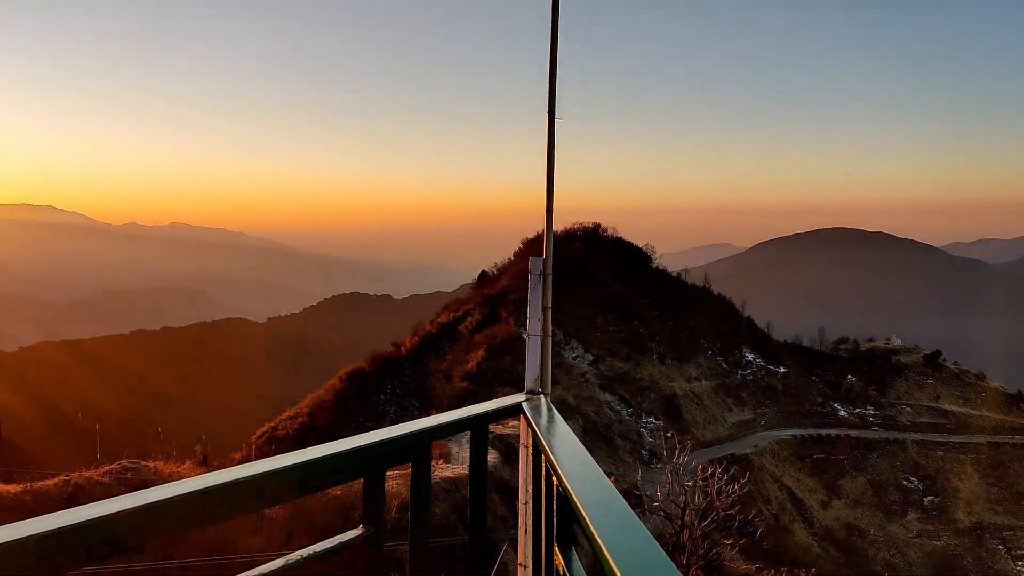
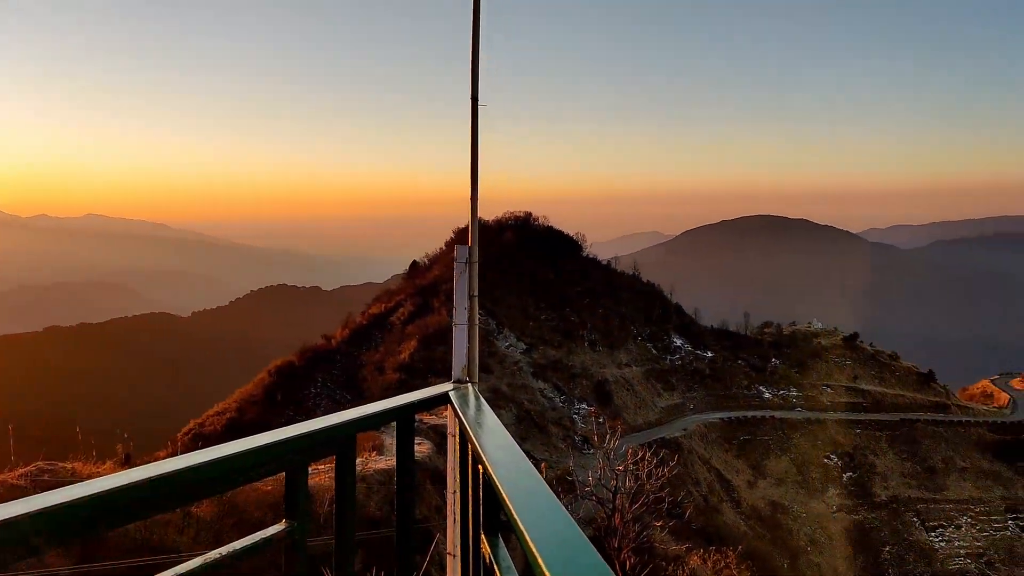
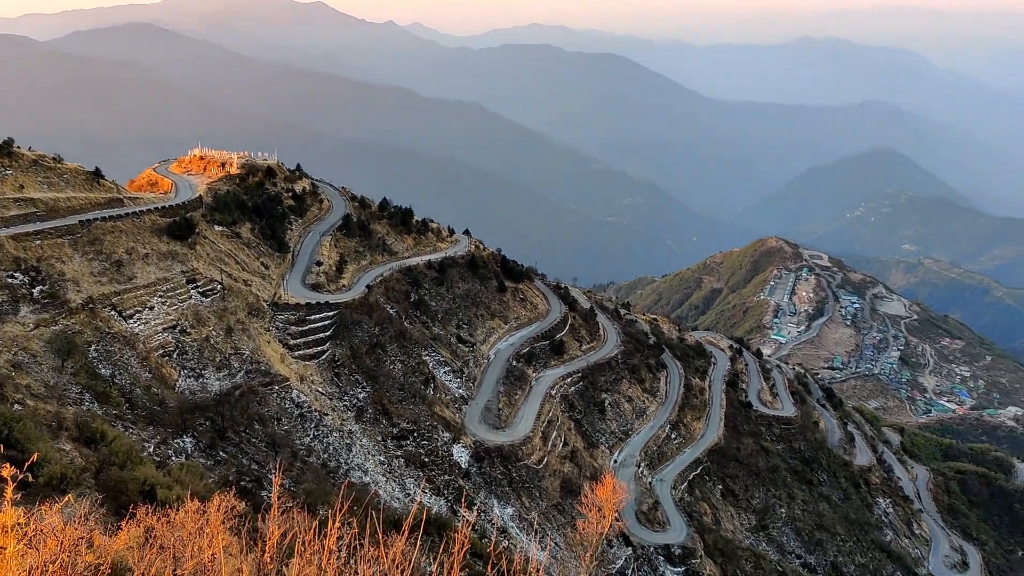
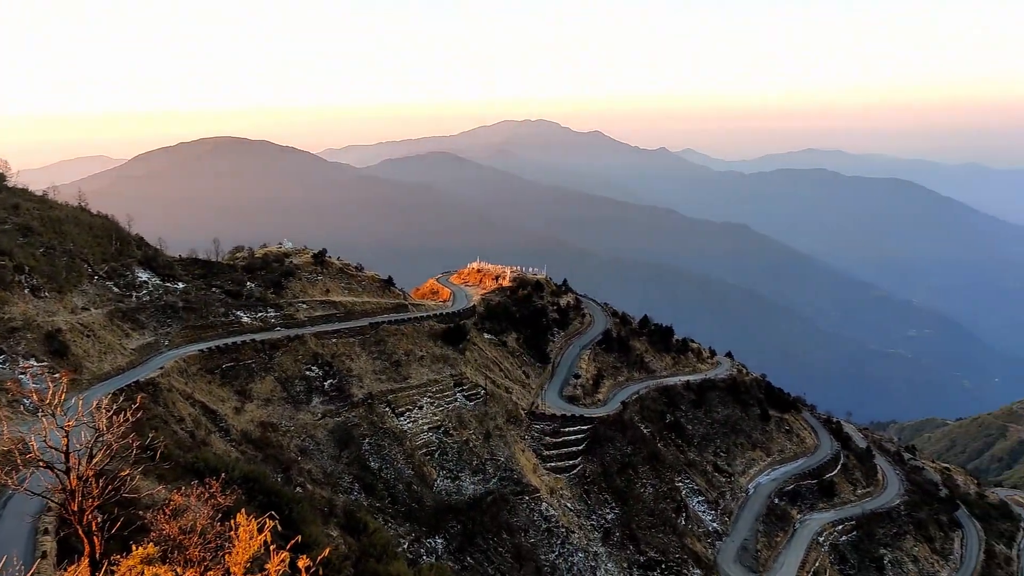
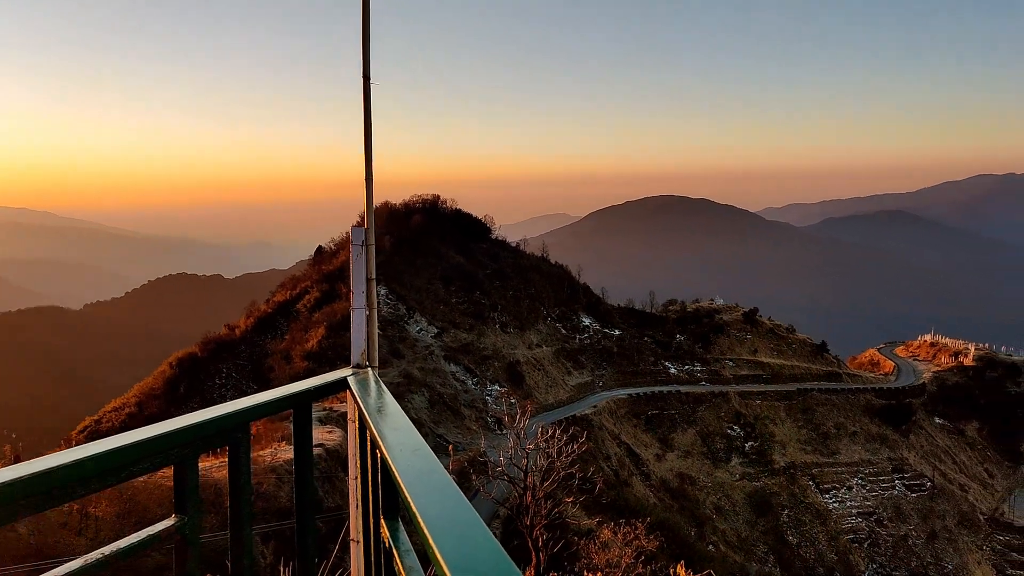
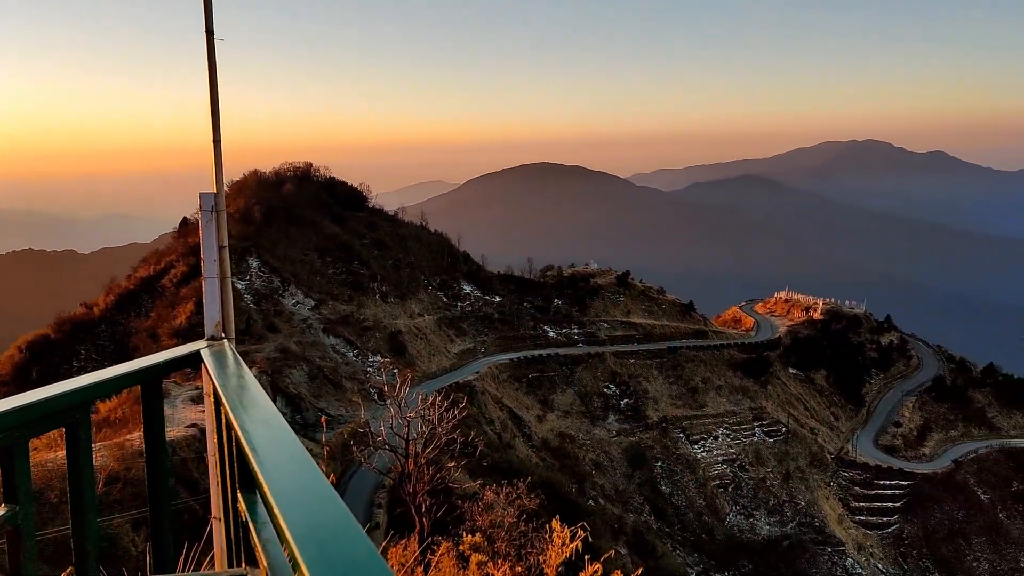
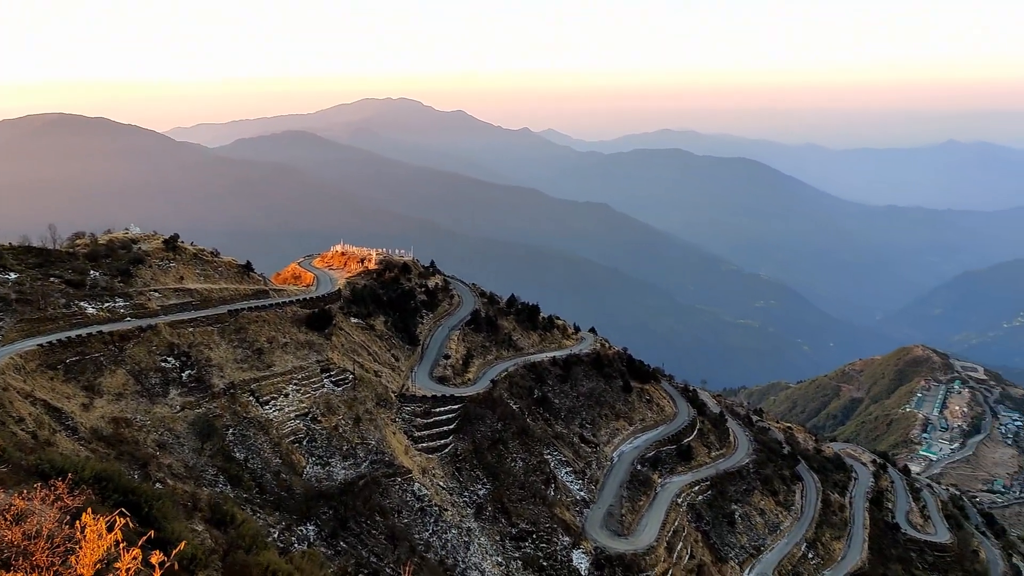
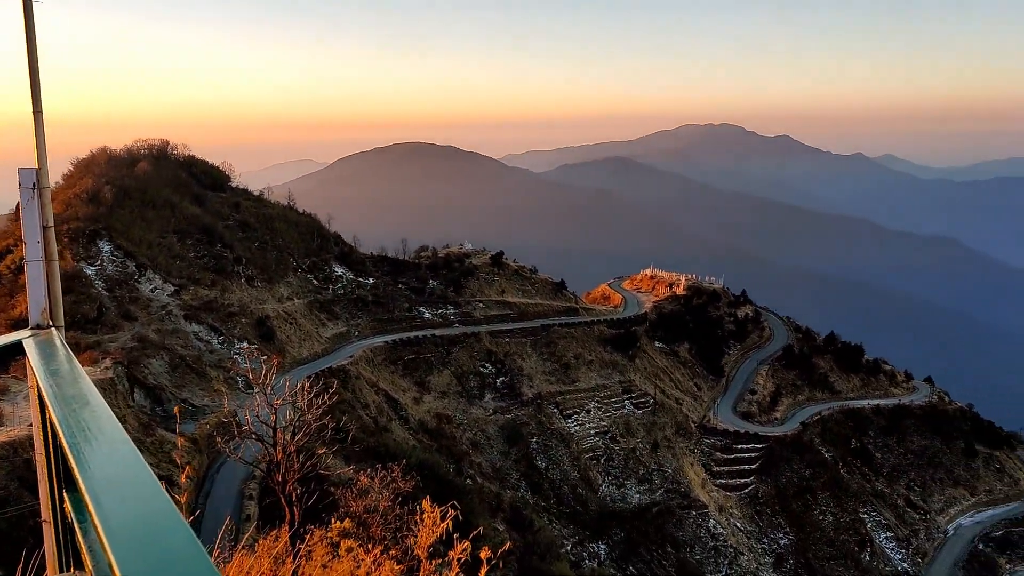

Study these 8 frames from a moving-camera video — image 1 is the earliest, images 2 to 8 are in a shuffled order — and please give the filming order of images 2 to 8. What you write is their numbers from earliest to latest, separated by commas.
2, 5, 6, 8, 4, 7, 3
